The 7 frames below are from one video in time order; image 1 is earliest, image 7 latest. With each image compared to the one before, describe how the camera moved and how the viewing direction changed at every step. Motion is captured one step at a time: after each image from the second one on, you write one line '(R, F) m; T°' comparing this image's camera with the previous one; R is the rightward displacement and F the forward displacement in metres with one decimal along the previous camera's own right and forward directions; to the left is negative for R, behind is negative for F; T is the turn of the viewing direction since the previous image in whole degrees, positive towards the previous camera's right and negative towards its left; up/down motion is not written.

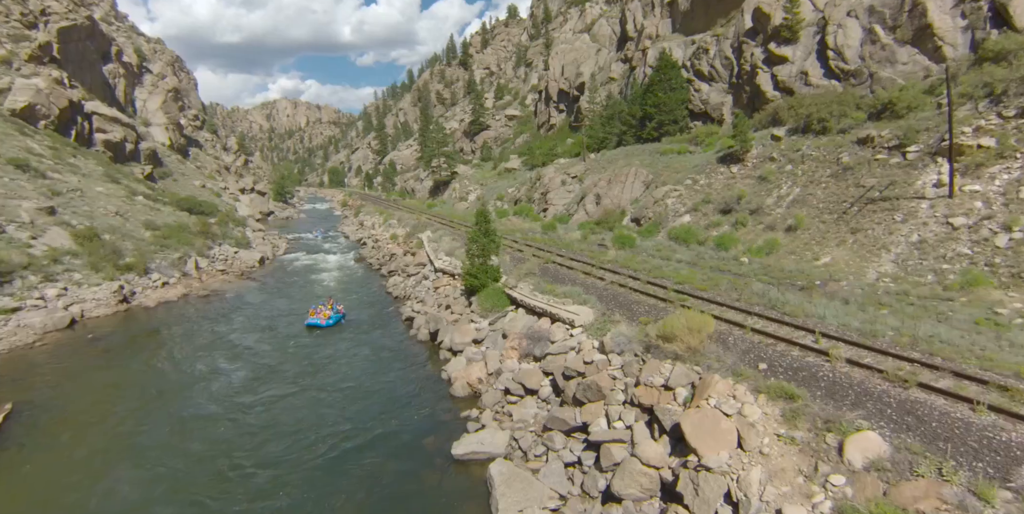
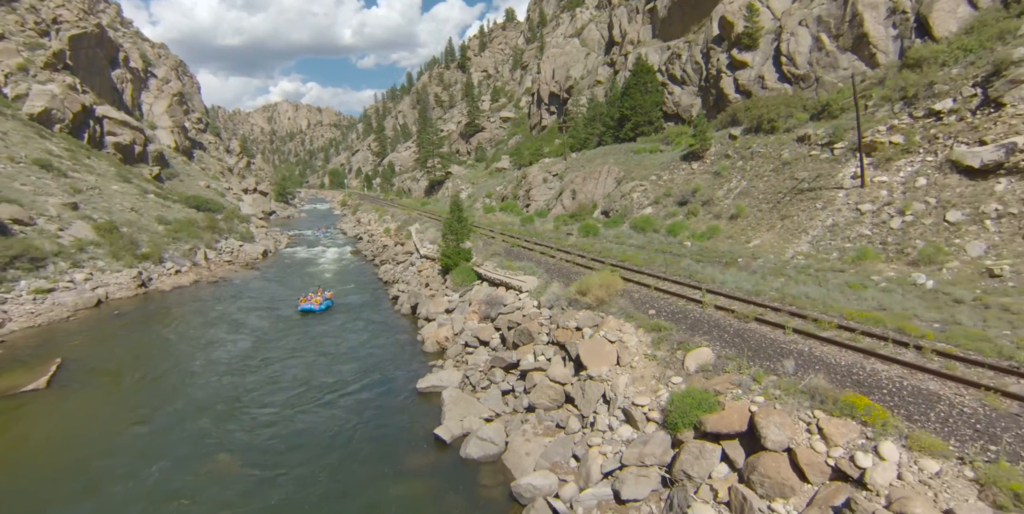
(+1.3, -3.0) m; 0°
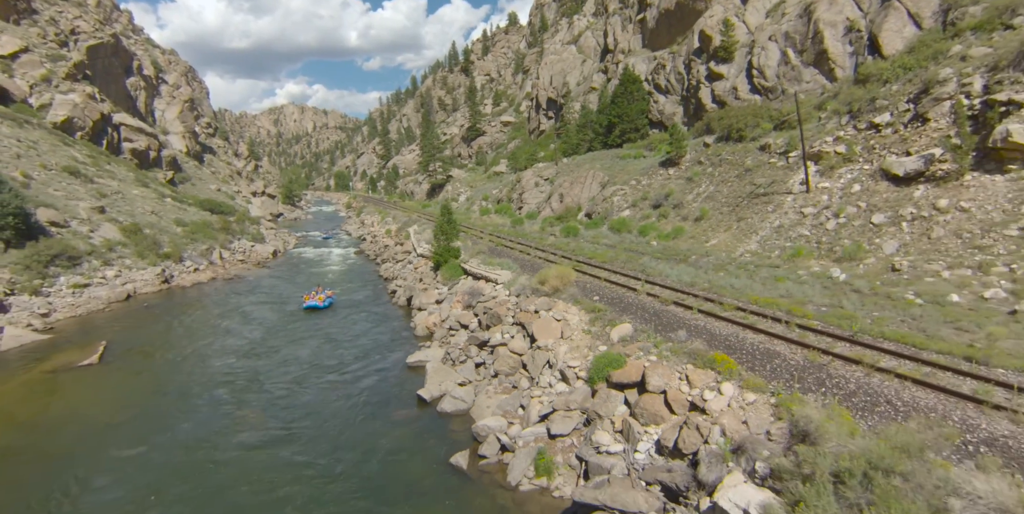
(+1.0, -2.8) m; -1°
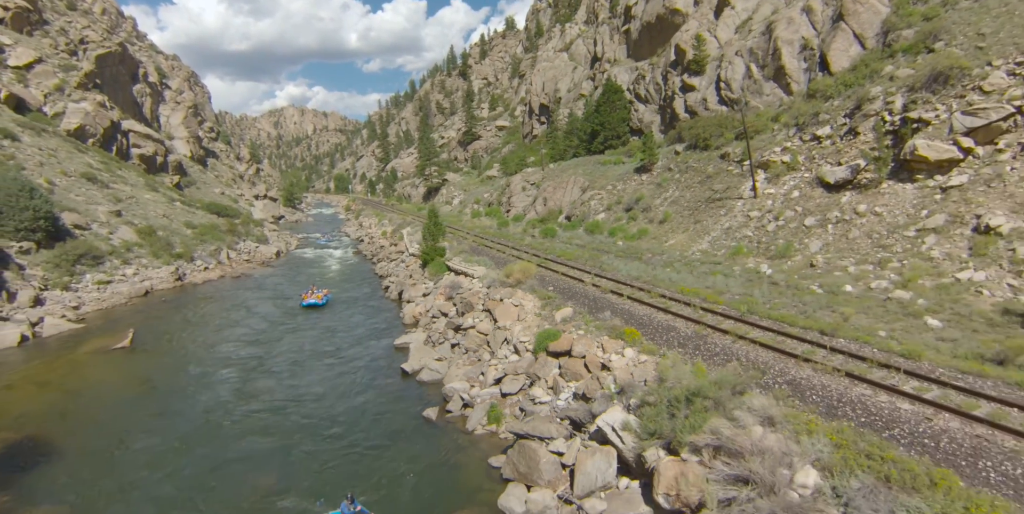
(+1.1, -3.0) m; 0°
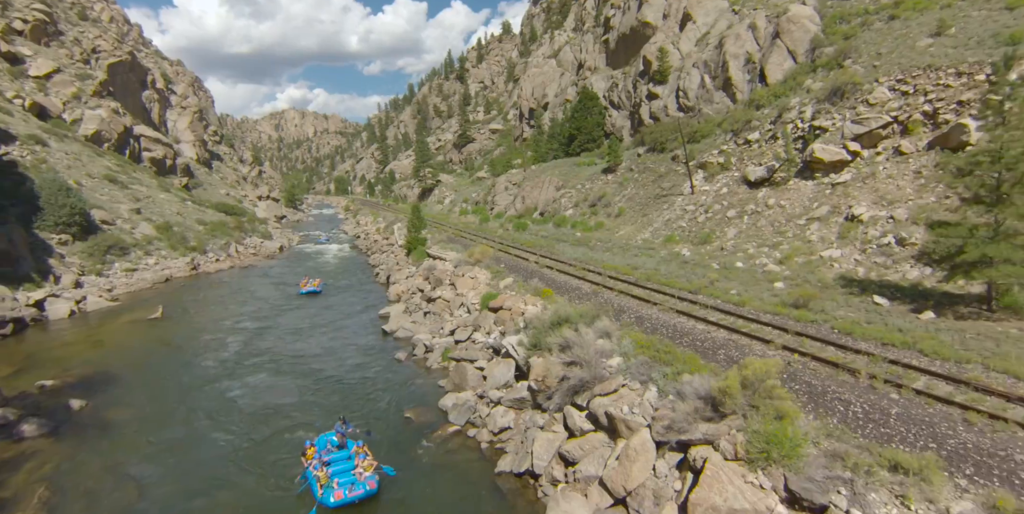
(+1.8, -4.5) m; 0°
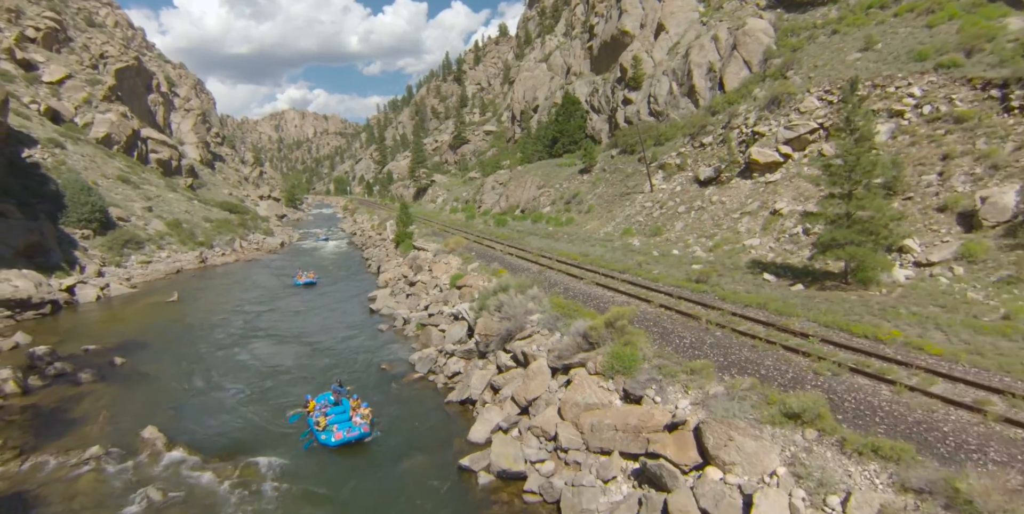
(+1.6, -3.6) m; 0°
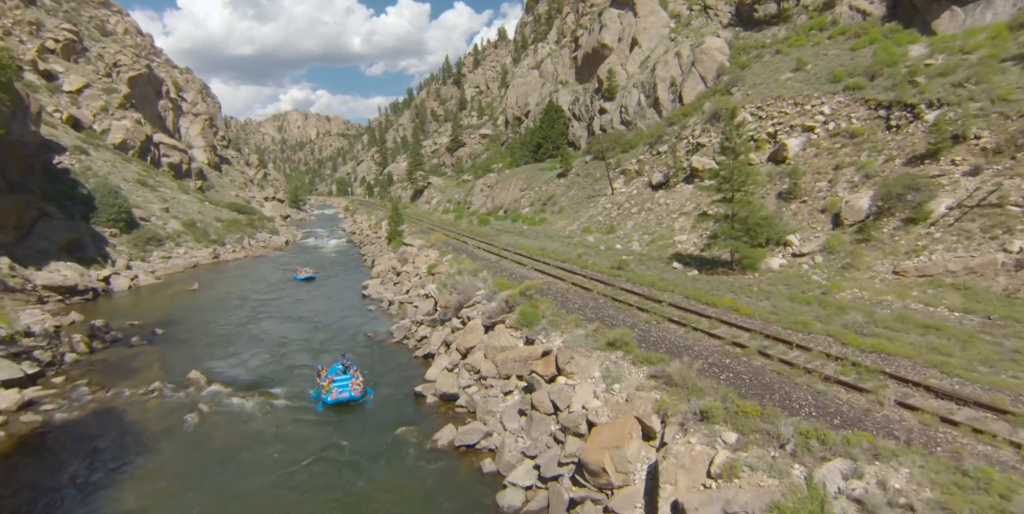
(+2.0, -4.8) m; 0°
